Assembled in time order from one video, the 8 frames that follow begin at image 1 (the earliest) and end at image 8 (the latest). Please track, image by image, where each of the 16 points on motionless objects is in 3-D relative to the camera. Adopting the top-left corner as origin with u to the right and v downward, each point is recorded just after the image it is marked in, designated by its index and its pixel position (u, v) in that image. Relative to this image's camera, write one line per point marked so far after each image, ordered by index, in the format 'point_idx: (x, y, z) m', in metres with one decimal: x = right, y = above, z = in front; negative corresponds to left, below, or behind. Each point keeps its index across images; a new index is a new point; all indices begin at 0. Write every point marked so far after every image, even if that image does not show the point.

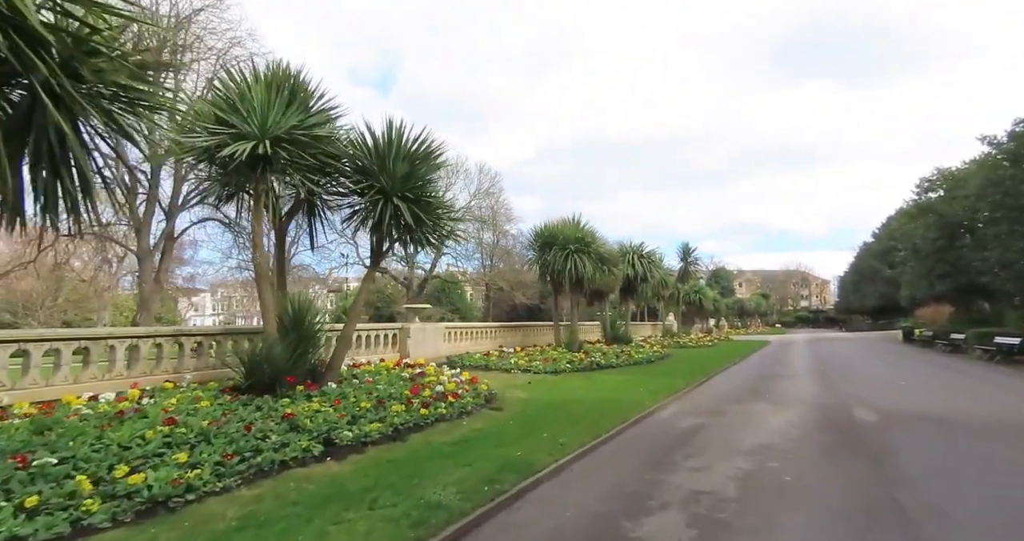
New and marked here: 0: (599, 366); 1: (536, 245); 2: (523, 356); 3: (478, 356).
0: (+2.9, -3.2, +18.0) m
1: (+0.9, +1.0, +19.4) m
2: (+0.3, -2.6, +16.9) m
3: (-1.0, -2.5, +16.1) m
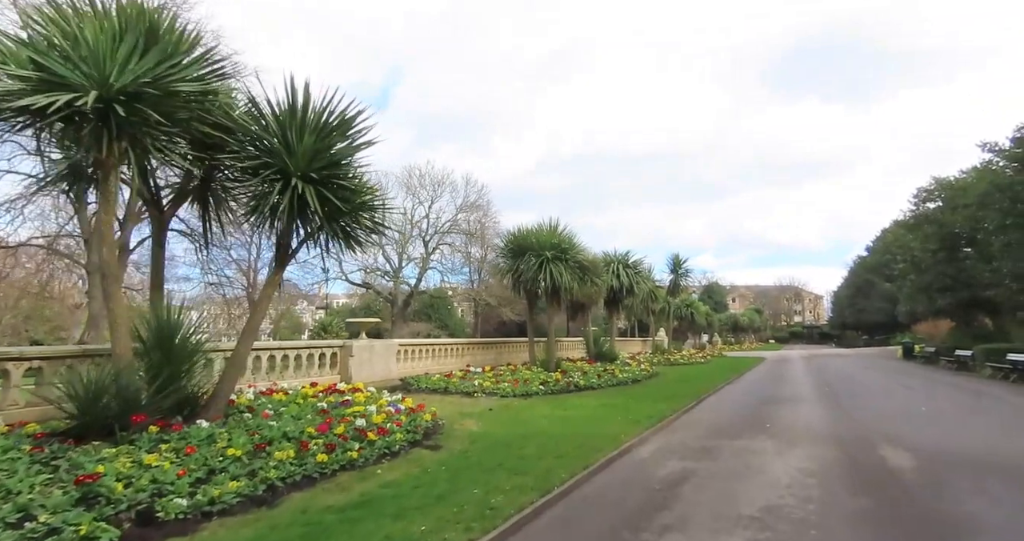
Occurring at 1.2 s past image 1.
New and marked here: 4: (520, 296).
0: (+2.0, -3.5, +16.0) m
1: (0.0, +0.6, +17.6) m
2: (-0.6, -2.9, +15.0) m
3: (-1.9, -2.8, +14.1) m
4: (+0.3, -0.8, +17.8) m
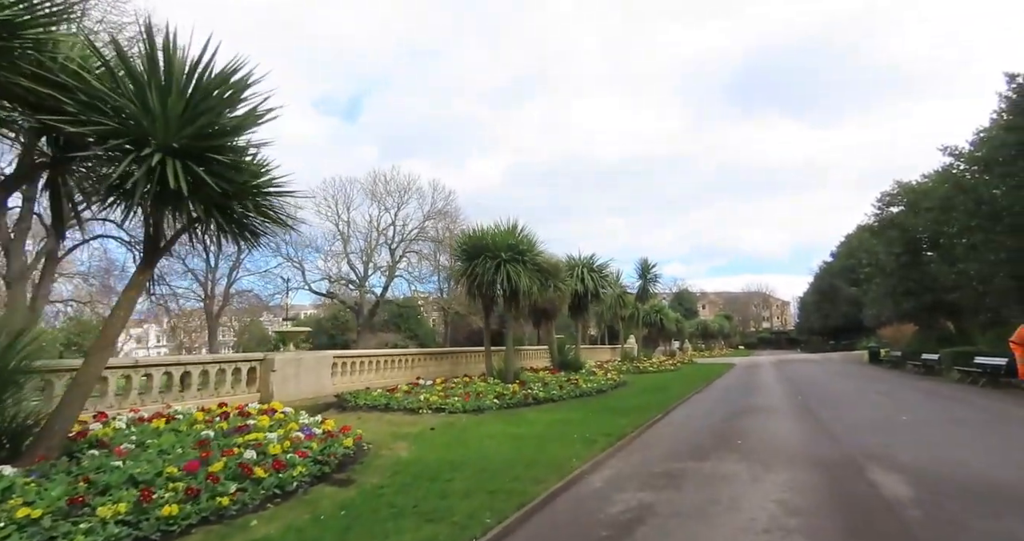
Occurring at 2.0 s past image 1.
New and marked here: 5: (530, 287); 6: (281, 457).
0: (+0.7, -3.6, +14.8) m
1: (-1.4, +0.5, +16.3) m
2: (-1.8, -3.0, +13.7) m
3: (-3.1, -2.8, +12.7) m
4: (-1.1, -0.9, +16.5) m
5: (+0.5, -0.5, +16.1) m
6: (-2.7, -2.2, +6.3) m
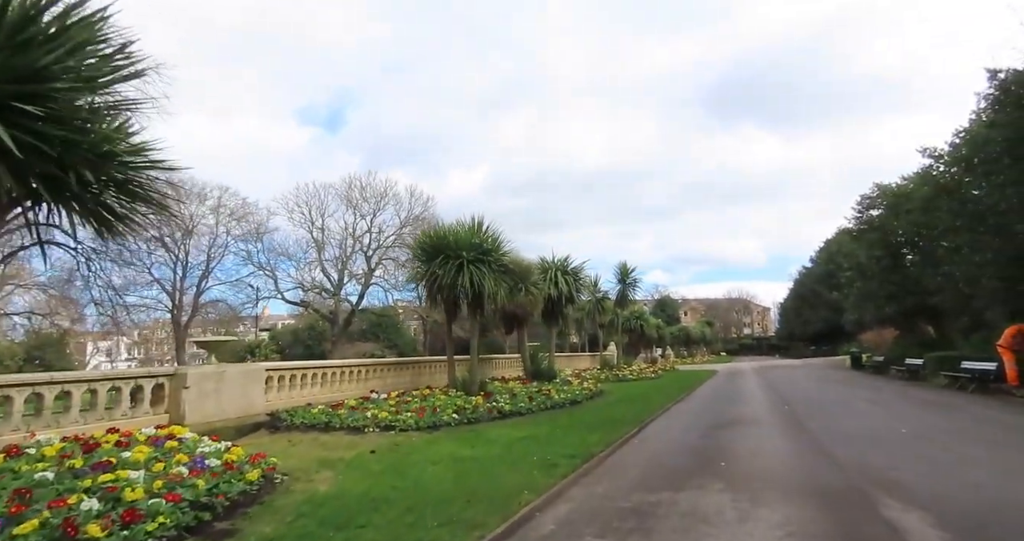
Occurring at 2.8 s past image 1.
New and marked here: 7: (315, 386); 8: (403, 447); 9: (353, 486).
0: (-0.2, -3.6, +13.5) m
1: (-2.4, +0.4, +15.0) m
2: (-2.7, -3.0, +12.2) m
3: (-3.9, -2.9, +11.3) m
4: (-2.1, -1.0, +15.1) m
5: (-0.5, -0.5, +14.8) m
6: (-3.3, -2.1, +4.9) m
7: (-4.6, -2.7, +12.7) m
8: (-1.9, -3.0, +9.4) m
9: (-2.0, -2.6, +6.7) m
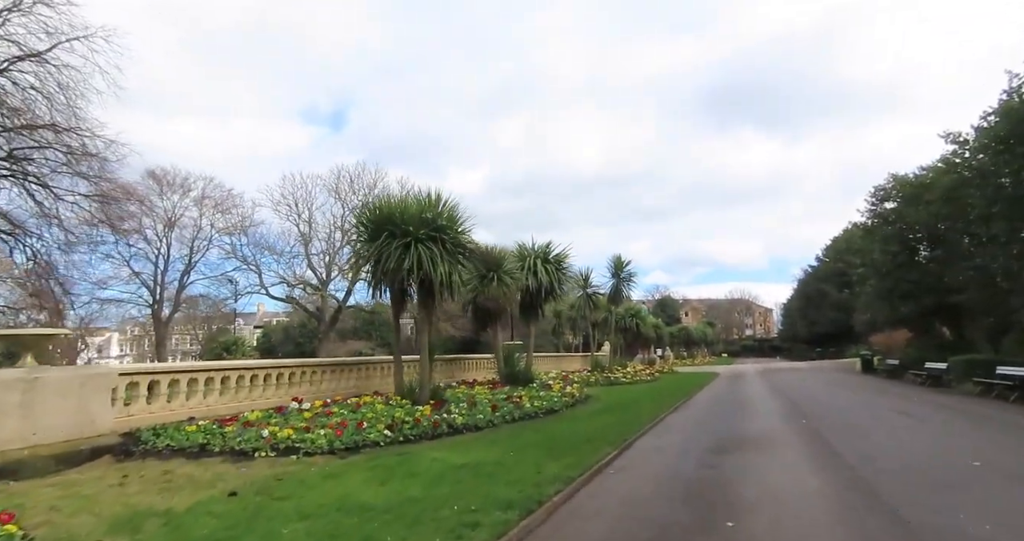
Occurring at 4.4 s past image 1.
0: (-1.1, -3.2, +10.8) m
1: (-3.3, +0.8, +12.3) m
2: (-3.6, -2.6, +9.6) m
3: (-4.9, -2.4, +8.6) m
4: (-3.0, -0.6, +12.5) m
5: (-1.4, -0.2, +12.2) m
6: (-4.3, -1.7, +2.2) m
7: (-5.5, -2.3, +10.0) m
8: (-2.8, -2.6, +6.8) m
9: (-2.9, -2.2, +4.0) m
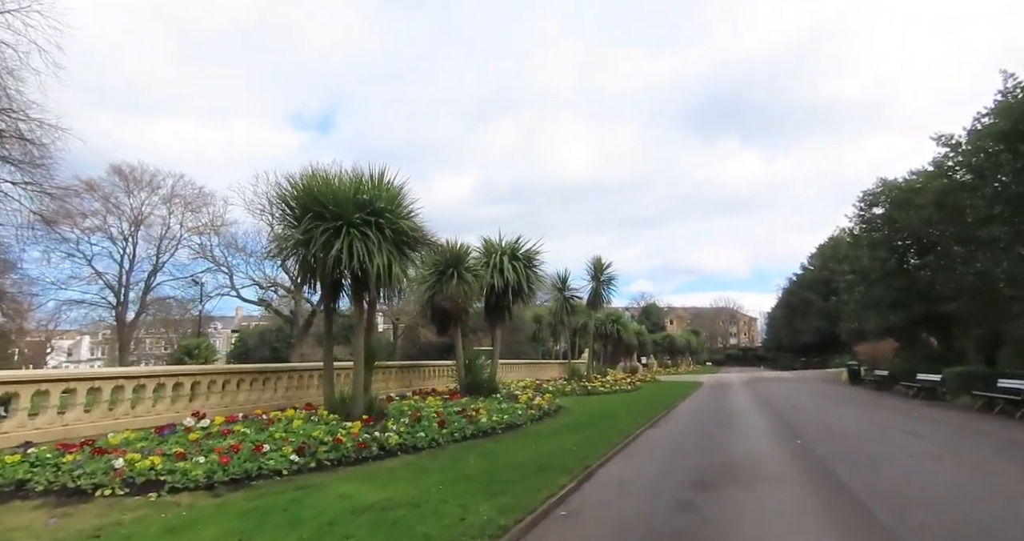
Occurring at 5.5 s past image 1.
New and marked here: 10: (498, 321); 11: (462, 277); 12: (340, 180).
0: (-2.1, -3.0, +9.0) m
1: (-4.2, +1.0, +10.5) m
2: (-4.5, -2.4, +7.7) m
3: (-5.8, -2.2, +6.7) m
4: (-3.9, -0.4, +10.6) m
5: (-2.3, 0.0, +10.4) m
6: (-5.0, -1.4, +0.3) m
7: (-6.4, -2.0, +8.1) m
8: (-3.7, -2.4, +4.9) m
9: (-3.7, -2.0, +2.1) m
10: (-0.4, -1.6, +17.2) m
11: (-1.2, -0.2, +14.7) m
12: (-3.2, +1.7, +10.4) m
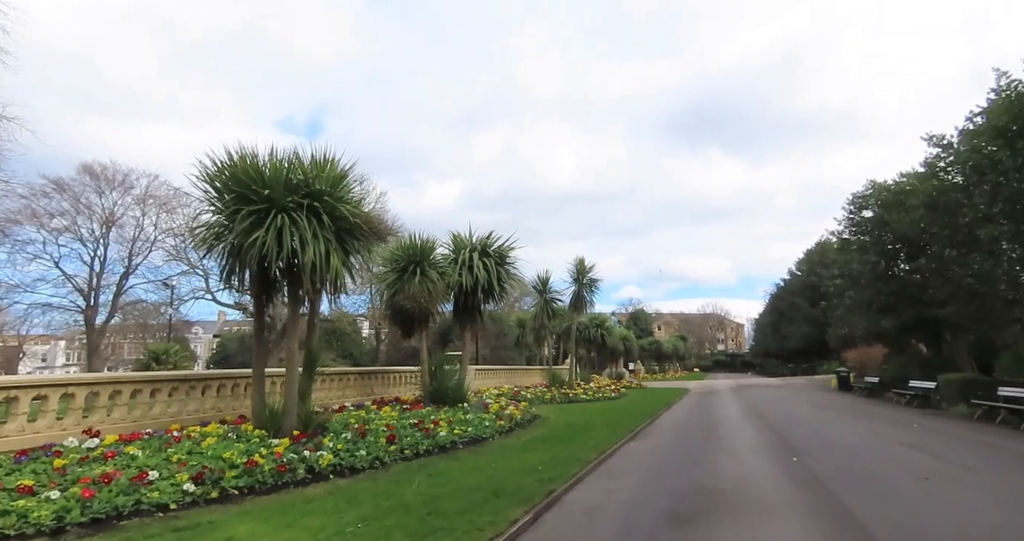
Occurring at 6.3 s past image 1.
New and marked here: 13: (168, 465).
0: (-2.8, -2.9, +7.6) m
1: (-4.9, +1.2, +9.1) m
2: (-5.2, -2.3, +6.3) m
3: (-6.4, -2.0, +5.3) m
4: (-4.6, -0.3, +9.2) m
5: (-3.0, +0.1, +9.0) m
6: (-5.5, -1.1, -1.1) m
7: (-7.1, -1.9, +6.7) m
8: (-4.3, -2.2, +3.5) m
9: (-4.2, -1.8, +0.7) m
10: (-1.3, -1.6, +15.9) m
11: (-2.0, -0.1, +13.4) m
12: (-3.9, +1.9, +9.0) m
13: (-4.3, -2.4, +6.9) m
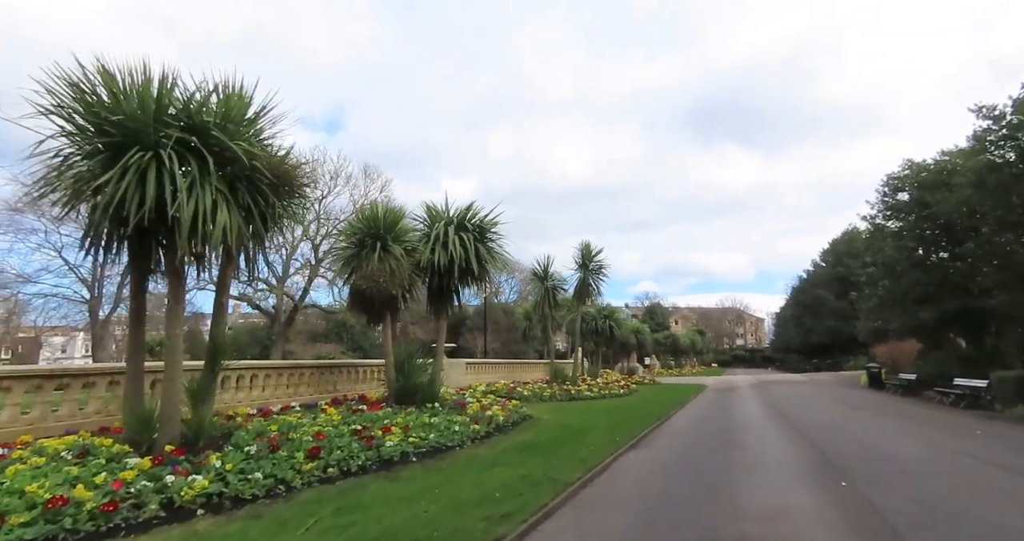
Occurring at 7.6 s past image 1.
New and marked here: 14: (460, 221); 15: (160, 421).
0: (-3.4, -2.4, +5.5) m
1: (-5.5, +1.6, +7.0) m
2: (-5.9, -1.8, +4.2) m
3: (-7.1, -1.6, +3.2) m
4: (-5.2, +0.2, +7.1) m
5: (-3.6, +0.6, +6.8) m
6: (-6.4, -0.8, -3.1) m
7: (-7.7, -1.4, +4.6) m
8: (-5.0, -1.8, +1.4) m
9: (-5.1, -1.4, -1.4) m
10: (-1.6, -1.0, +13.7) m
11: (-2.5, +0.4, +11.2) m
12: (-4.5, +2.3, +6.8) m
13: (-5.0, -2.0, +4.8) m
14: (-1.2, +1.1, +13.4) m
15: (-4.3, -1.9, +6.9) m
